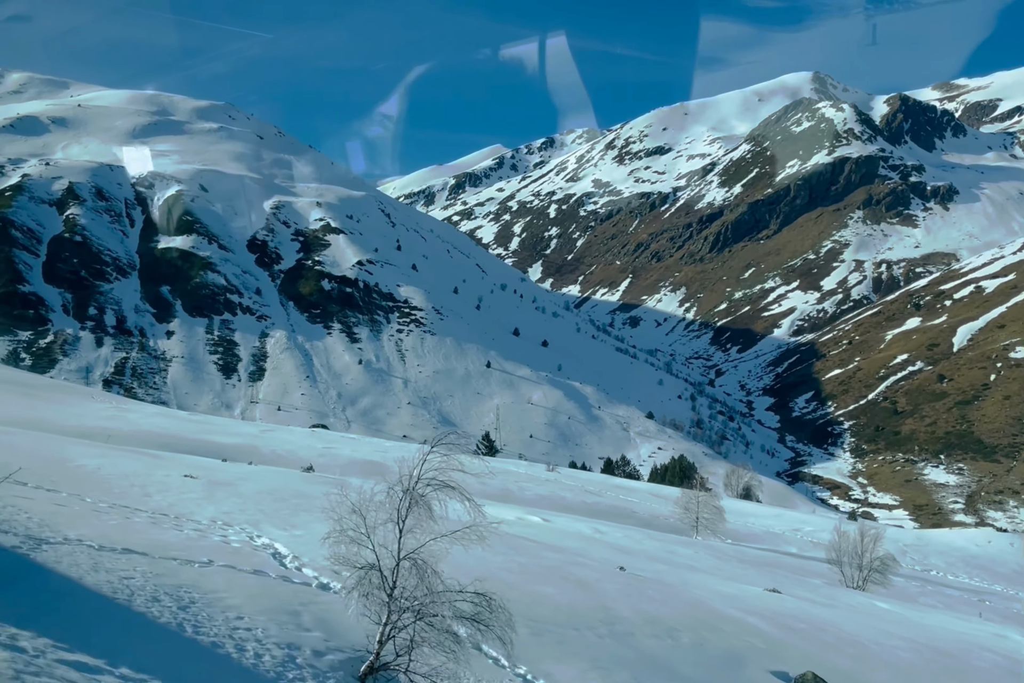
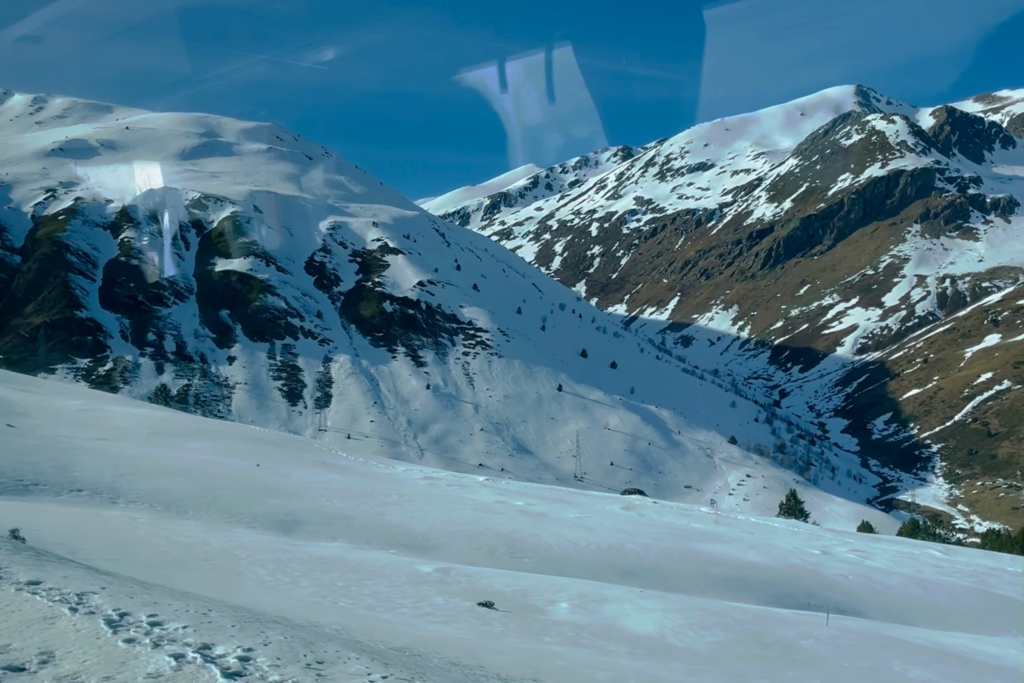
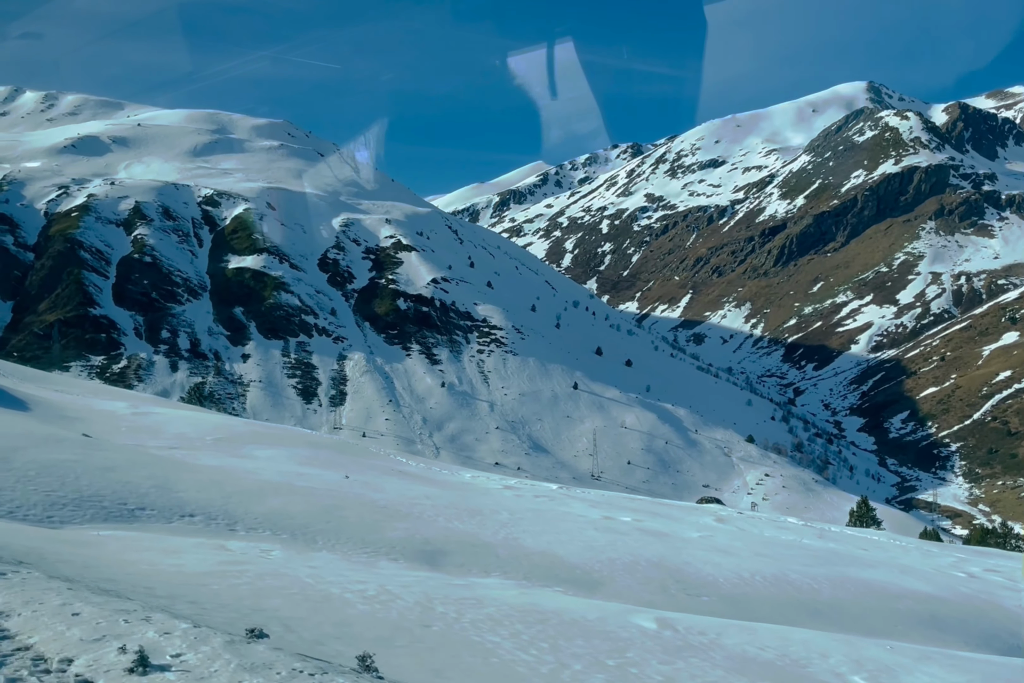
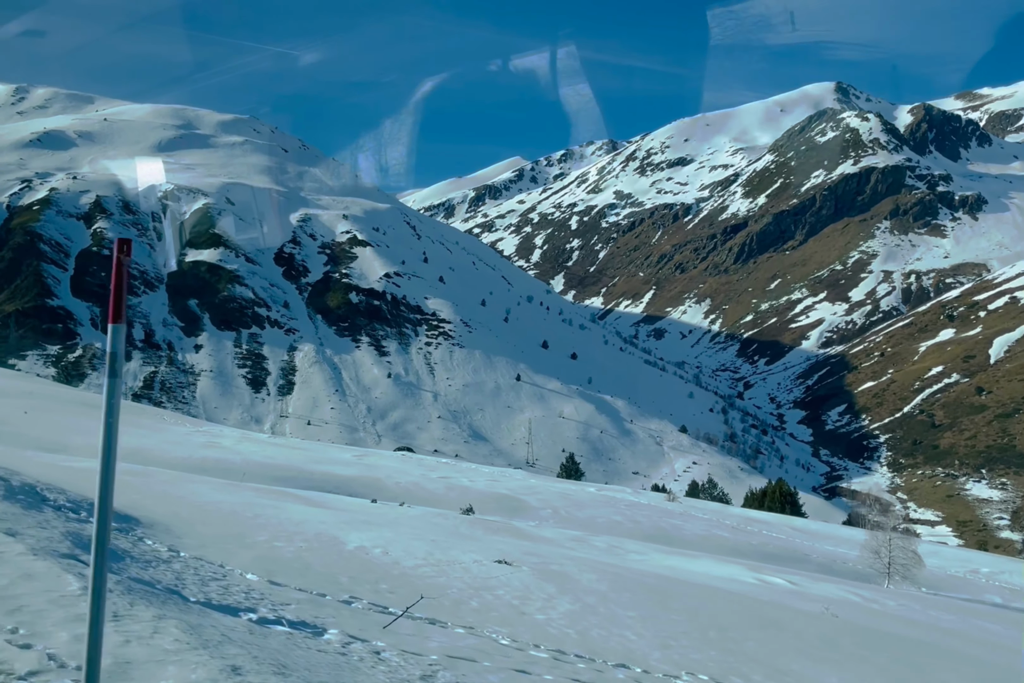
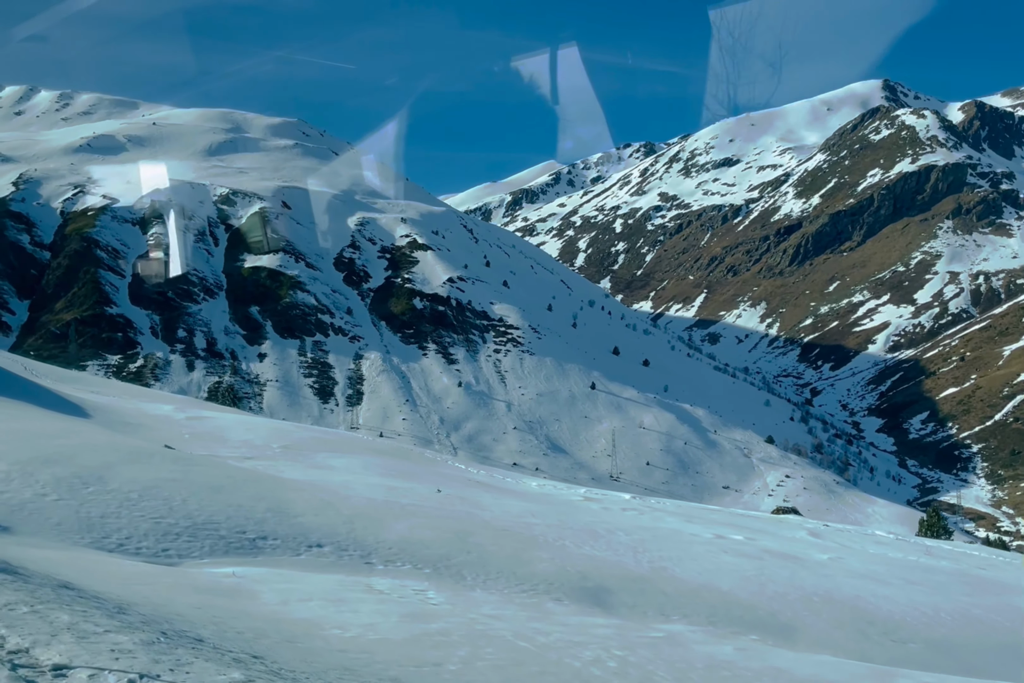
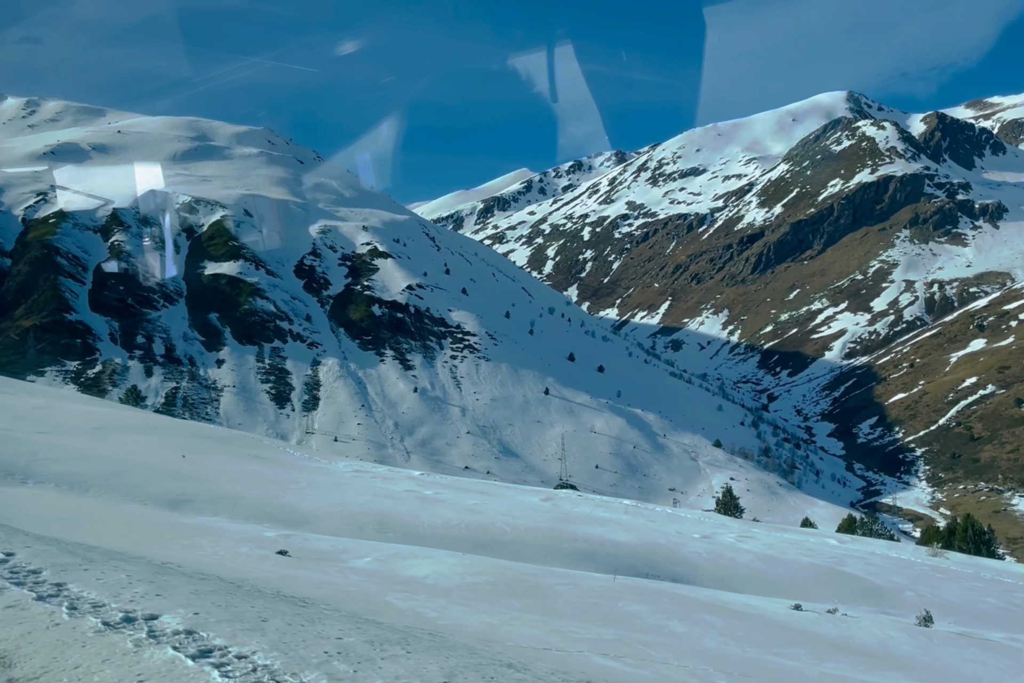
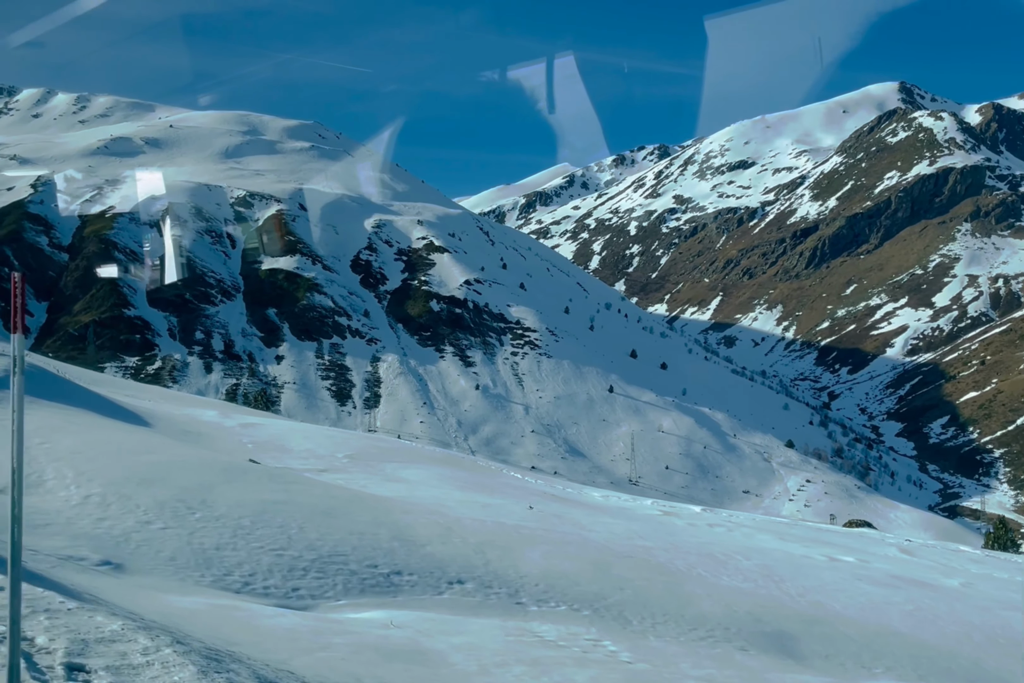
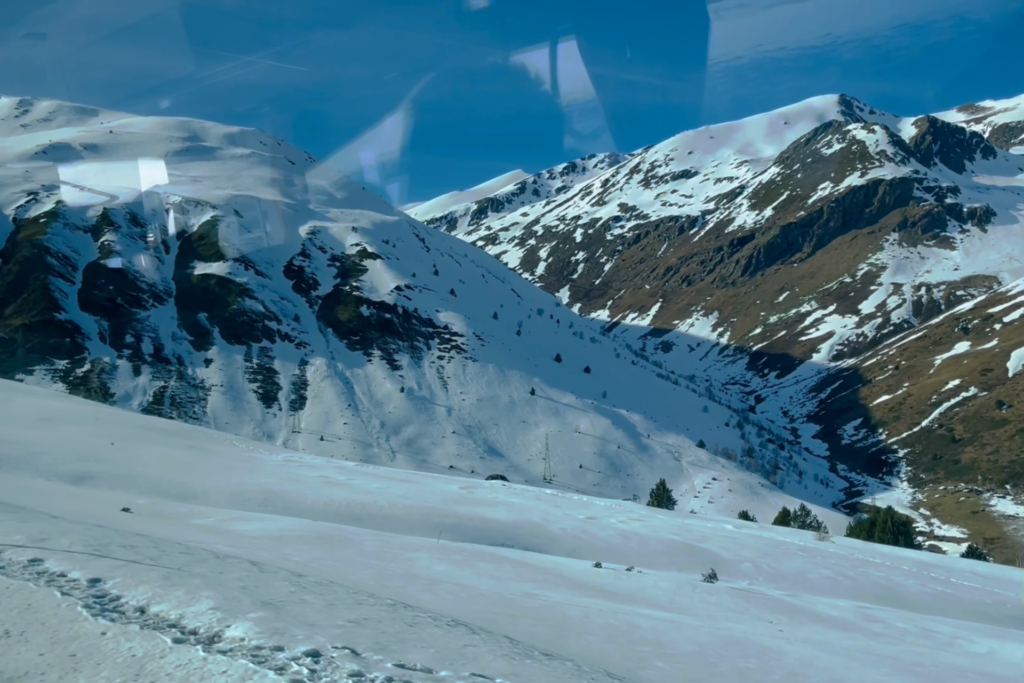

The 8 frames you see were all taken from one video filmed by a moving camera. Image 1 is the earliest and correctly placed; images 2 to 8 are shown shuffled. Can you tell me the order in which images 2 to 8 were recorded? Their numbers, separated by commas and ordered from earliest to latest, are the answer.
4, 8, 6, 2, 3, 5, 7
